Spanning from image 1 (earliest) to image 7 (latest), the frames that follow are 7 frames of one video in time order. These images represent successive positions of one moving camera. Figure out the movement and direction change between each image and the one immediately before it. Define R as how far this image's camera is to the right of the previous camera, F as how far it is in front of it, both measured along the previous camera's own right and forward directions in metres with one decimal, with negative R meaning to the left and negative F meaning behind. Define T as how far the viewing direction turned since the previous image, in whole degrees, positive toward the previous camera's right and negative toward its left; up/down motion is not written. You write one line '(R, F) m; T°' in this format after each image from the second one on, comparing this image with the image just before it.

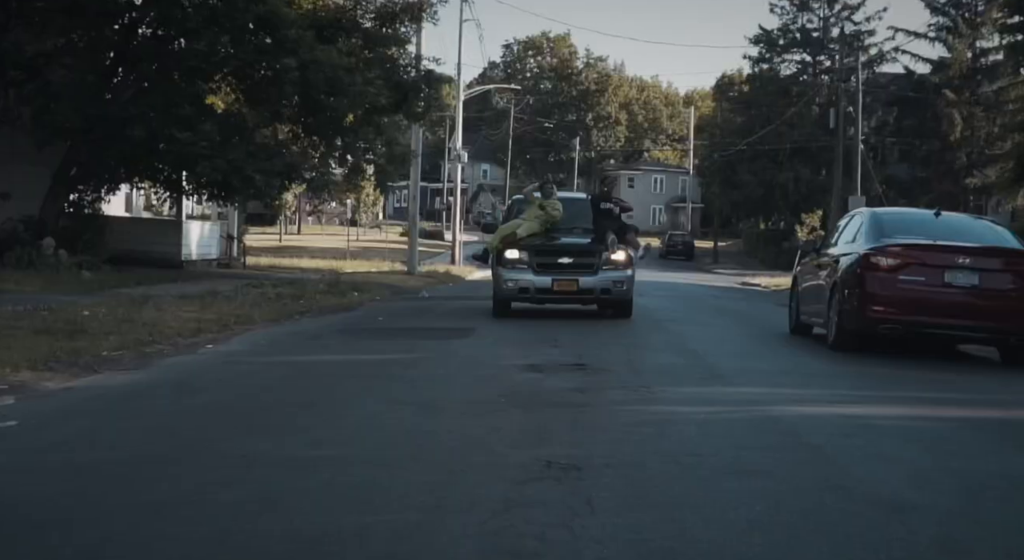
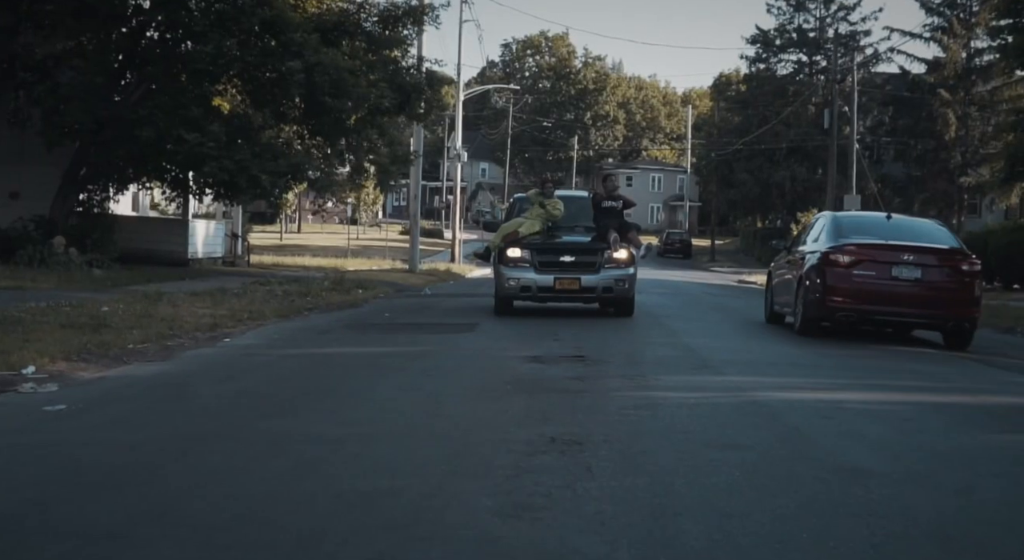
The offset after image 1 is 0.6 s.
(-0.1, -0.7) m; 0°
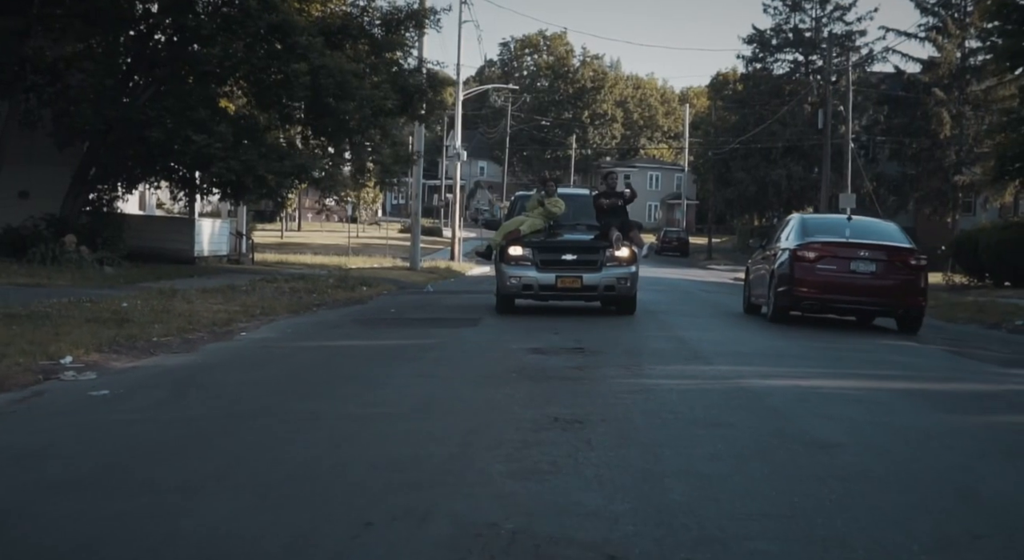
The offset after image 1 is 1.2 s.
(-0.1, -0.7) m; 0°
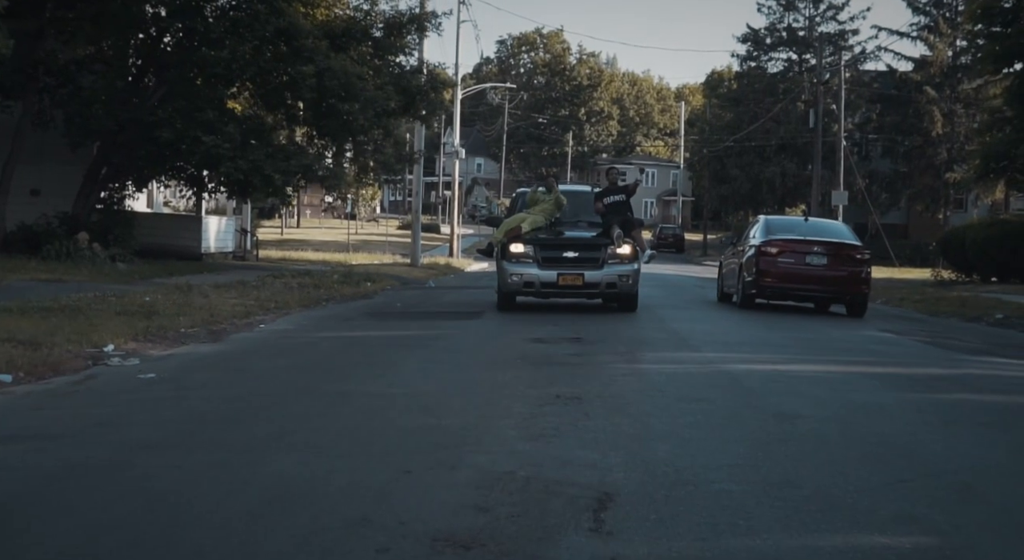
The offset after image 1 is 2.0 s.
(-0.1, -1.0) m; 0°
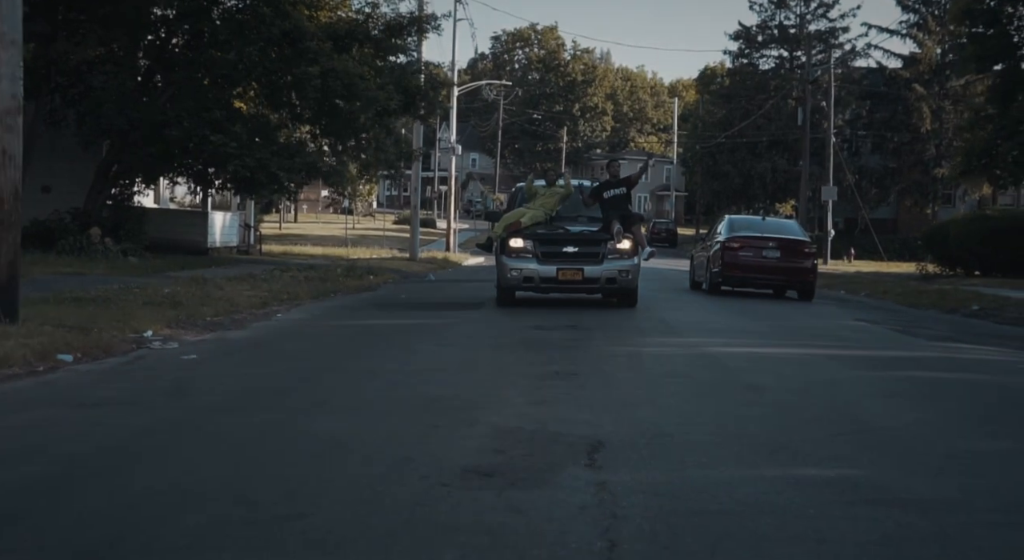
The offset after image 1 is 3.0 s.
(-0.1, -1.2) m; 0°
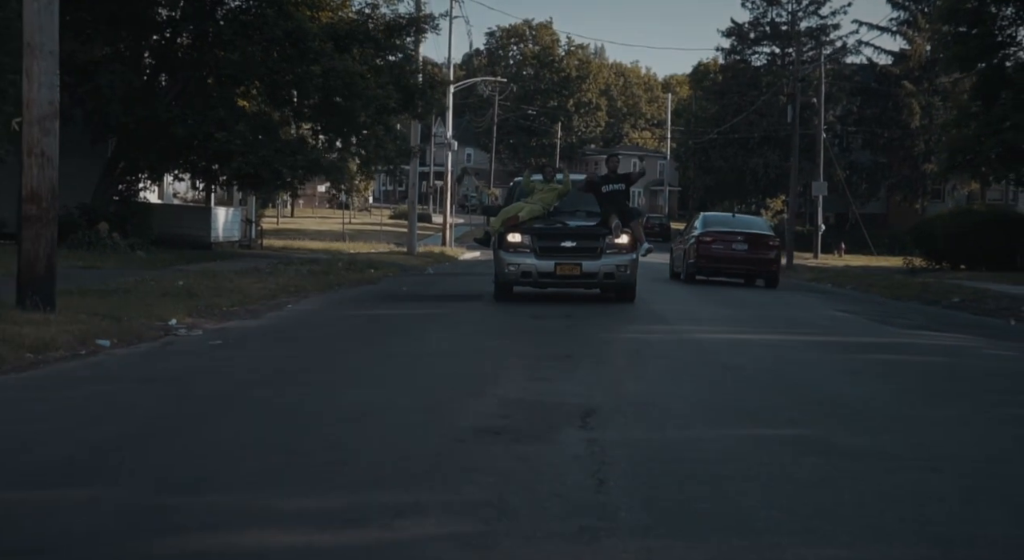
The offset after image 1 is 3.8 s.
(-0.1, -1.0) m; 0°
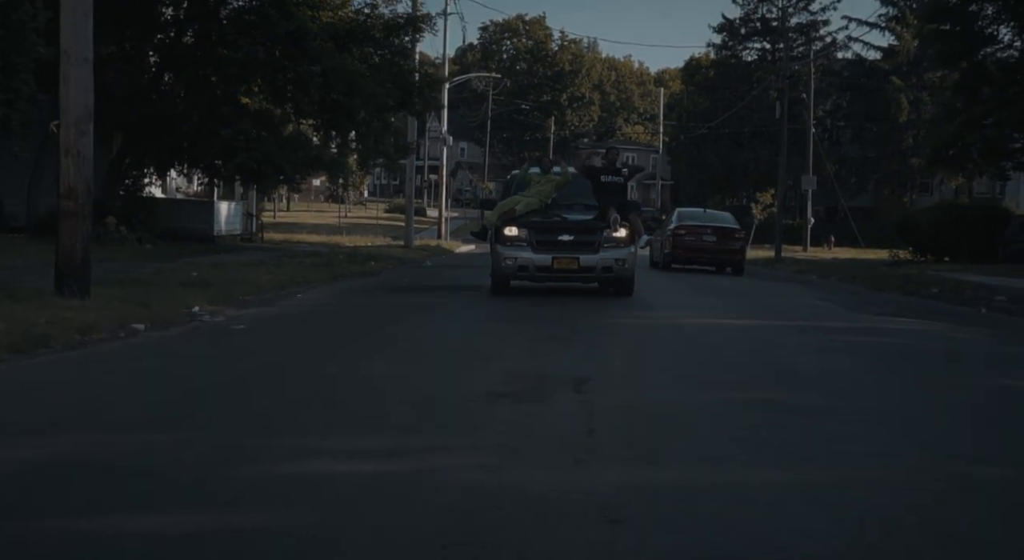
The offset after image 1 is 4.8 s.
(-0.1, -1.1) m; 0°
